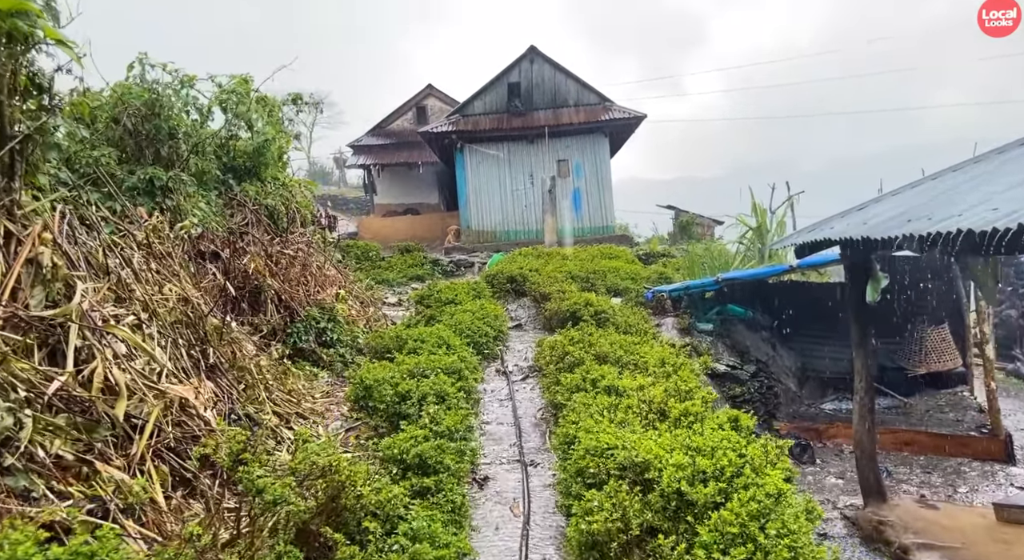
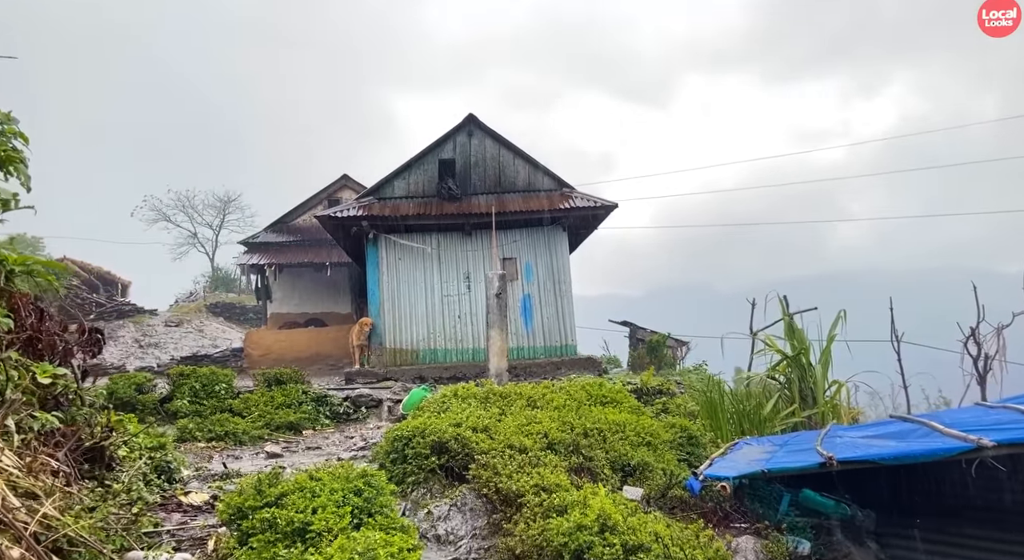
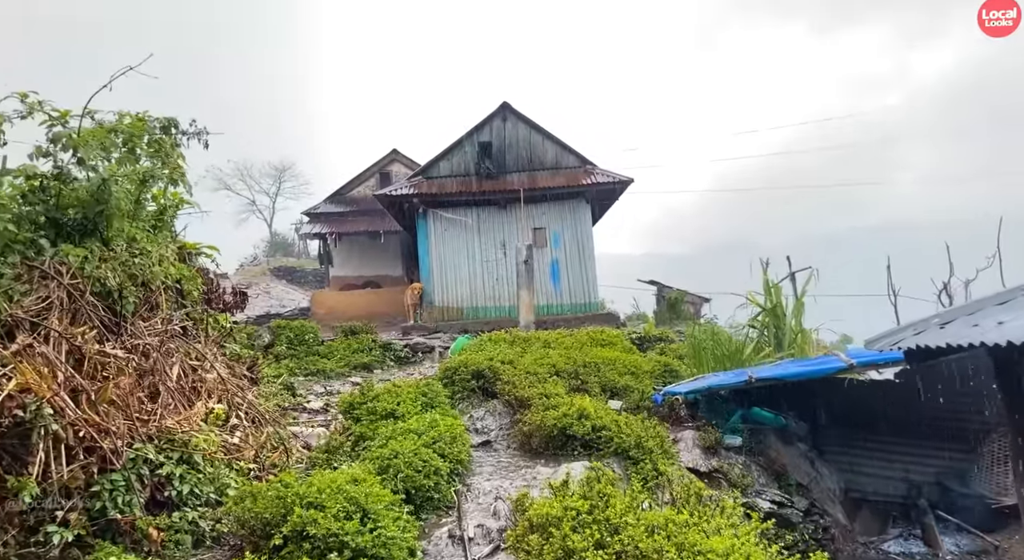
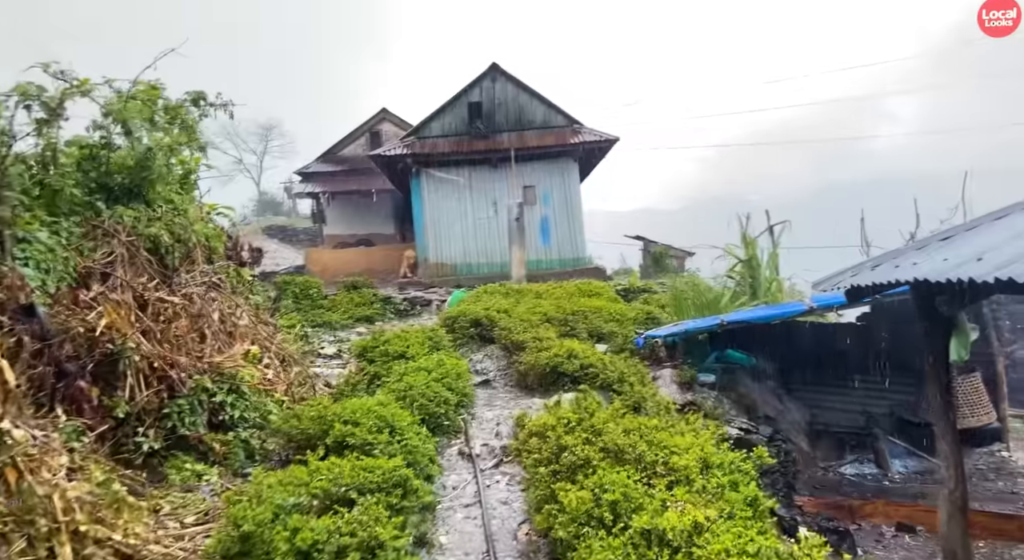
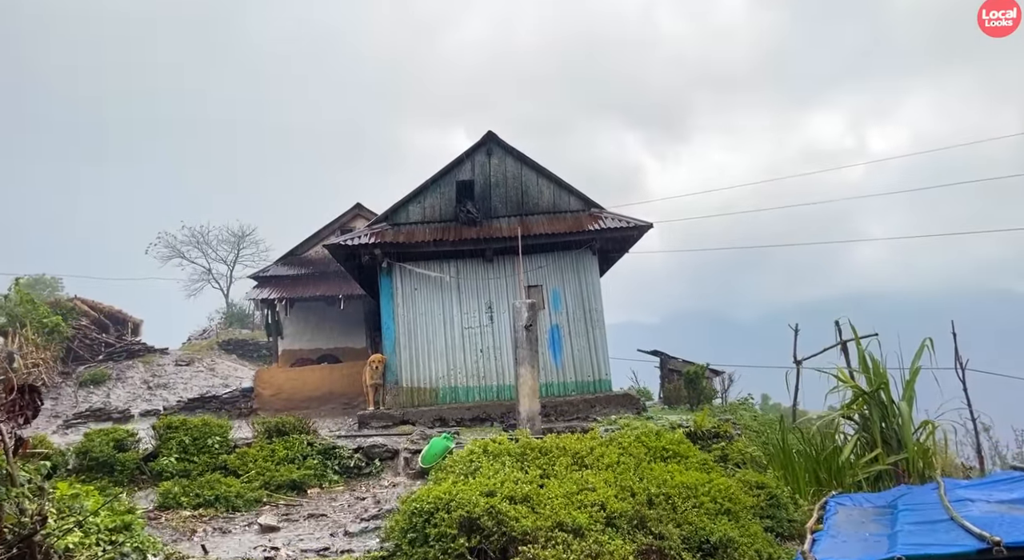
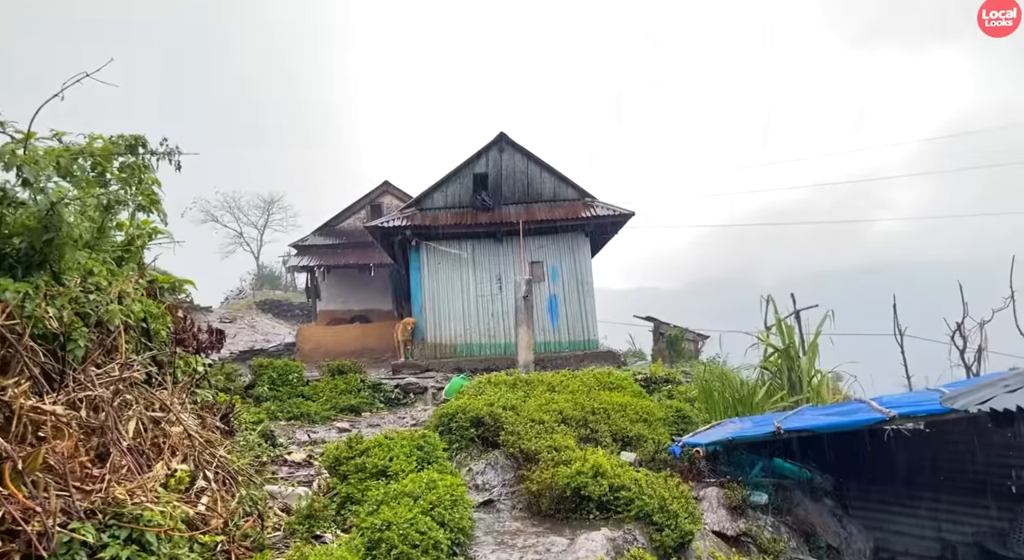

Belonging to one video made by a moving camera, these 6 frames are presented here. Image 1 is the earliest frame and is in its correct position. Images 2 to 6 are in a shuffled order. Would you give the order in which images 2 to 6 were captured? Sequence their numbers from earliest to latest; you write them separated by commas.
4, 3, 6, 2, 5
